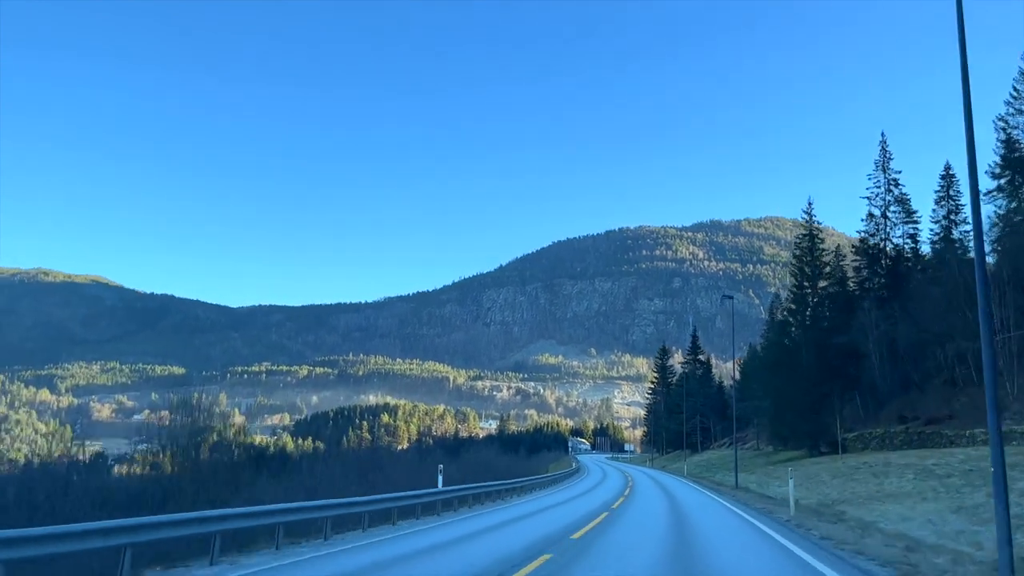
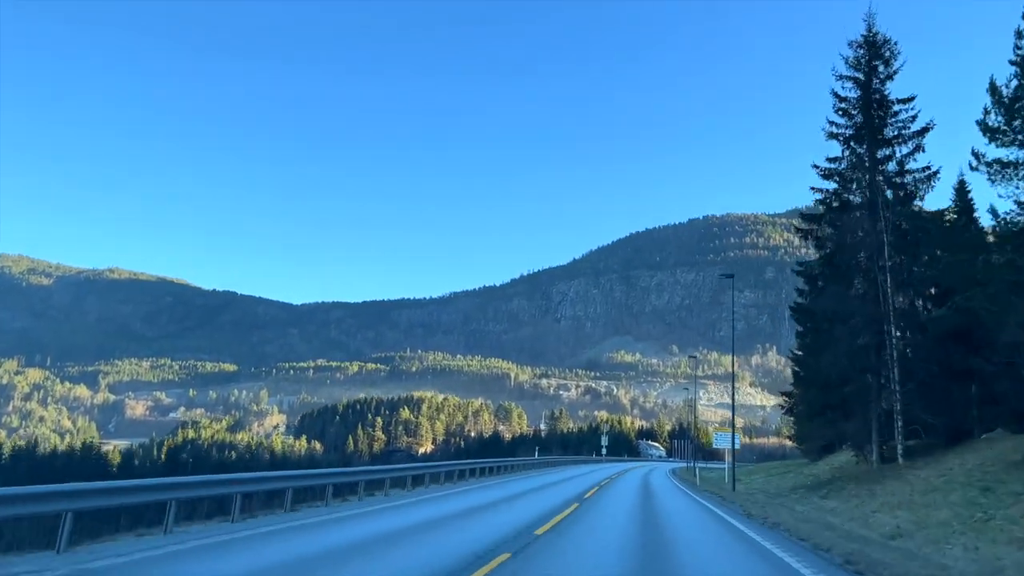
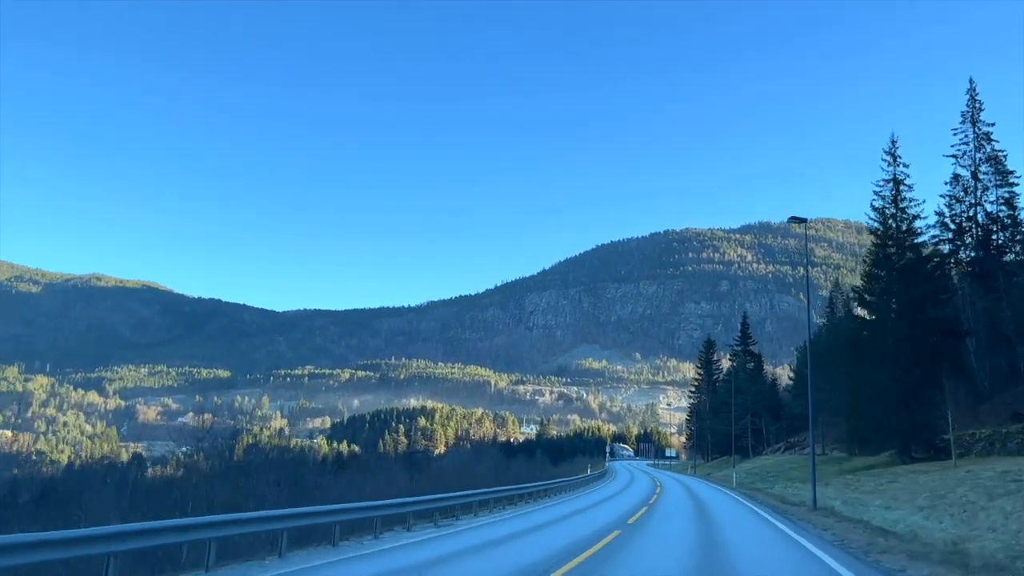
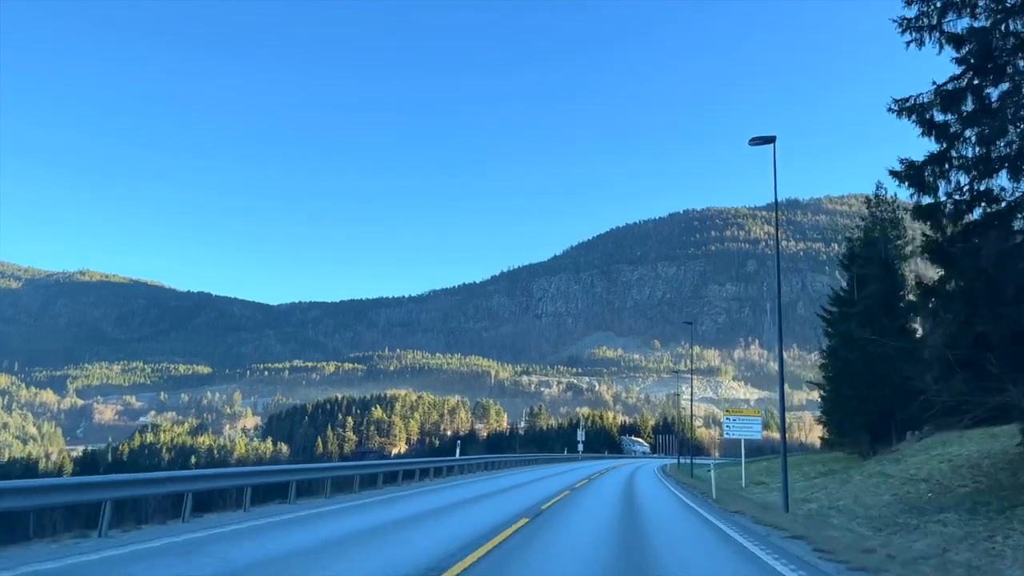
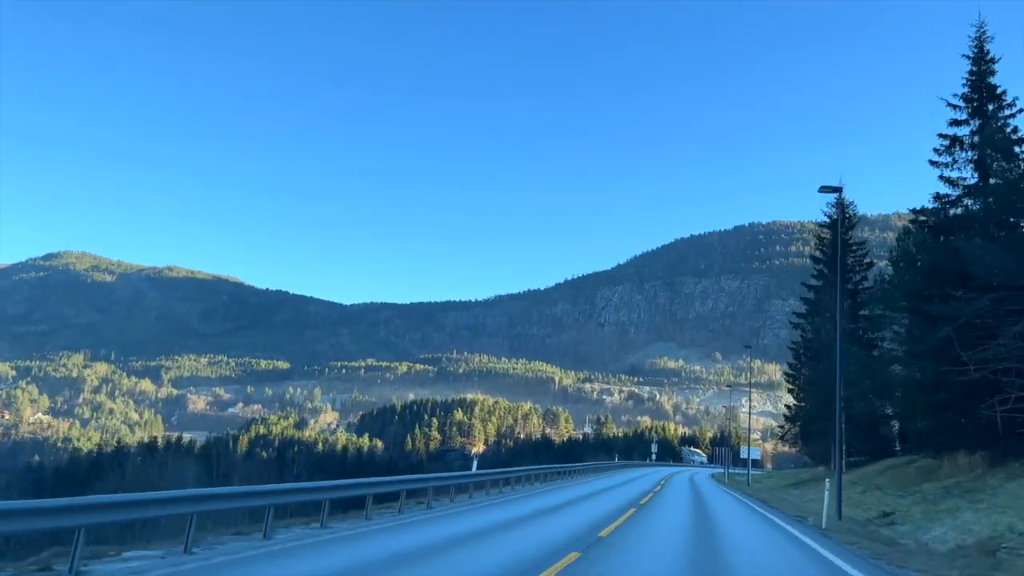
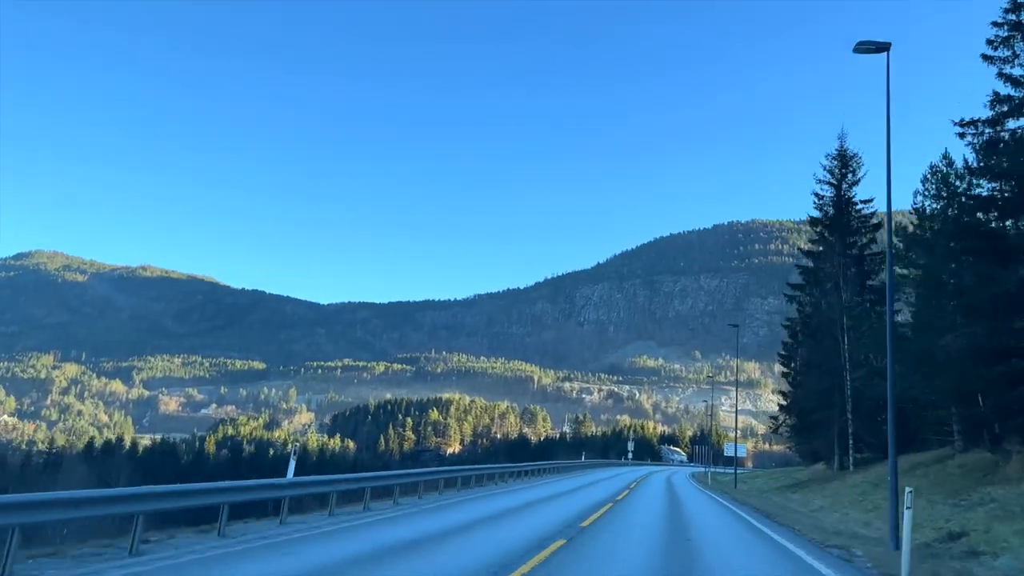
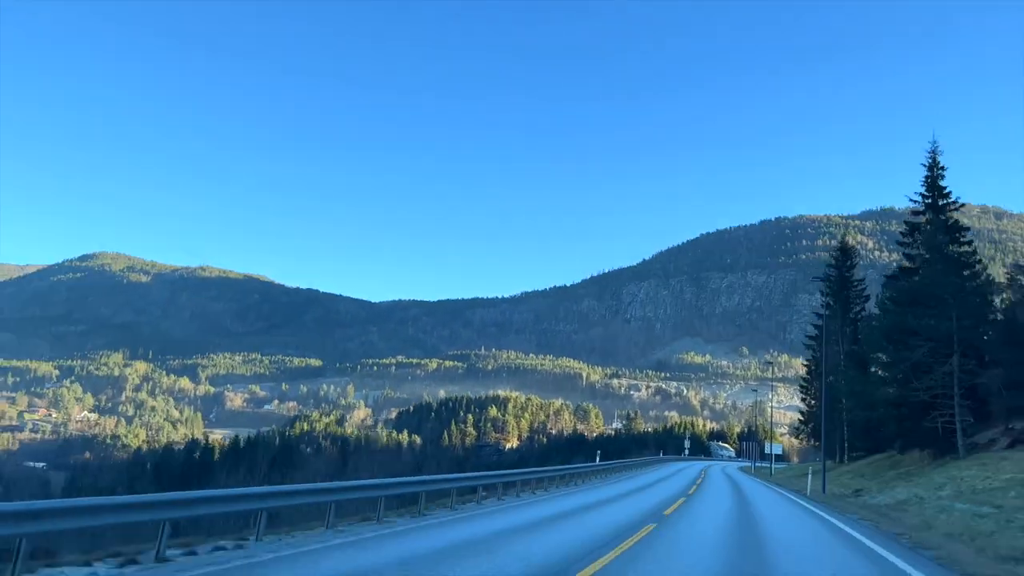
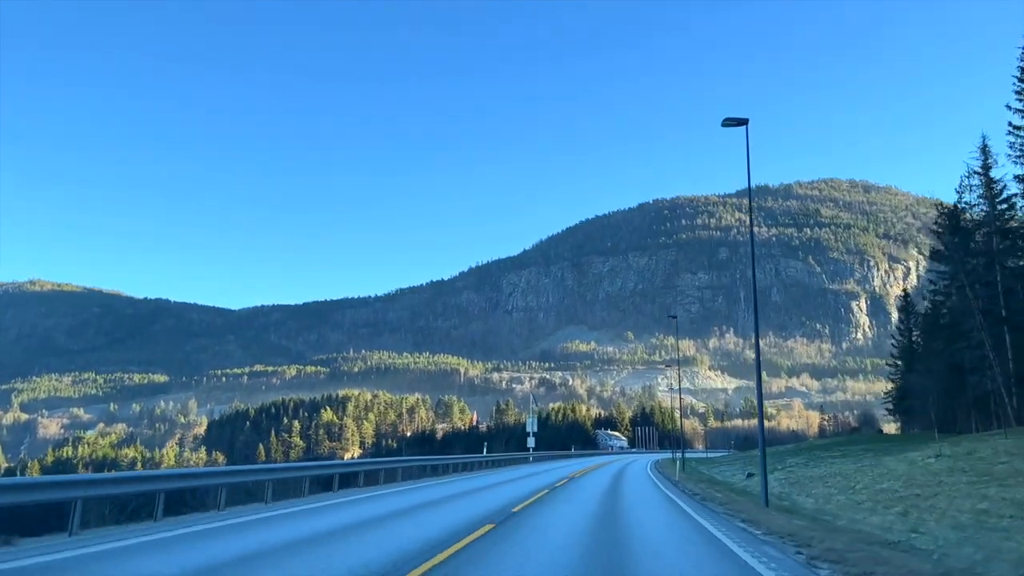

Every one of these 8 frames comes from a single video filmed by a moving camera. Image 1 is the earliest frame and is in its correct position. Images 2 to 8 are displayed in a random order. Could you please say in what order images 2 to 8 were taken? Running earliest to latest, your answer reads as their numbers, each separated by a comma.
3, 7, 5, 6, 2, 4, 8
